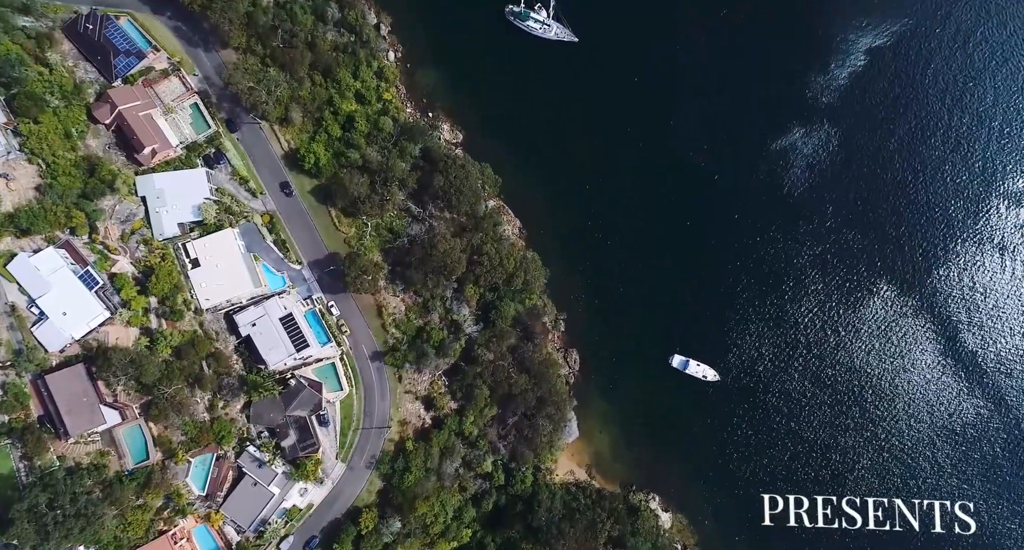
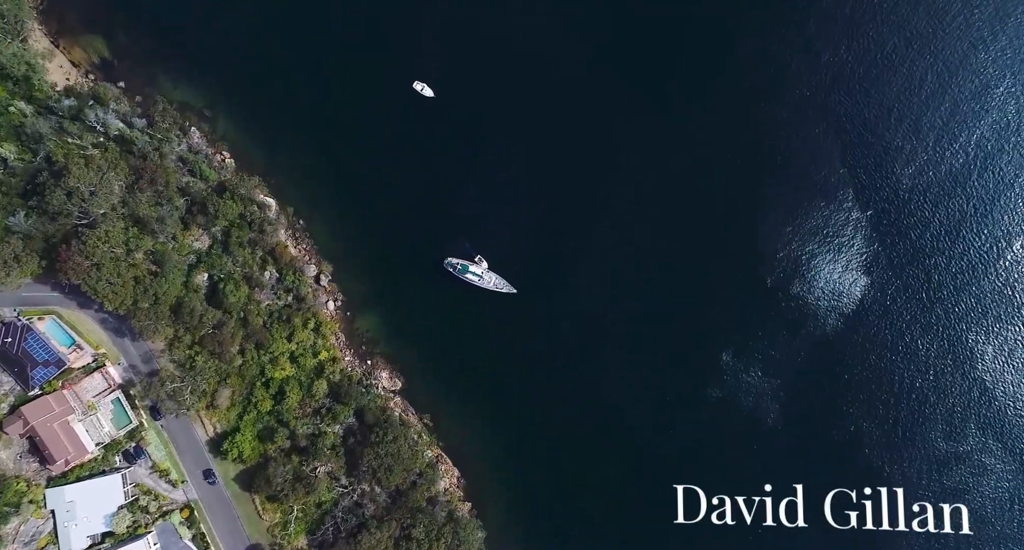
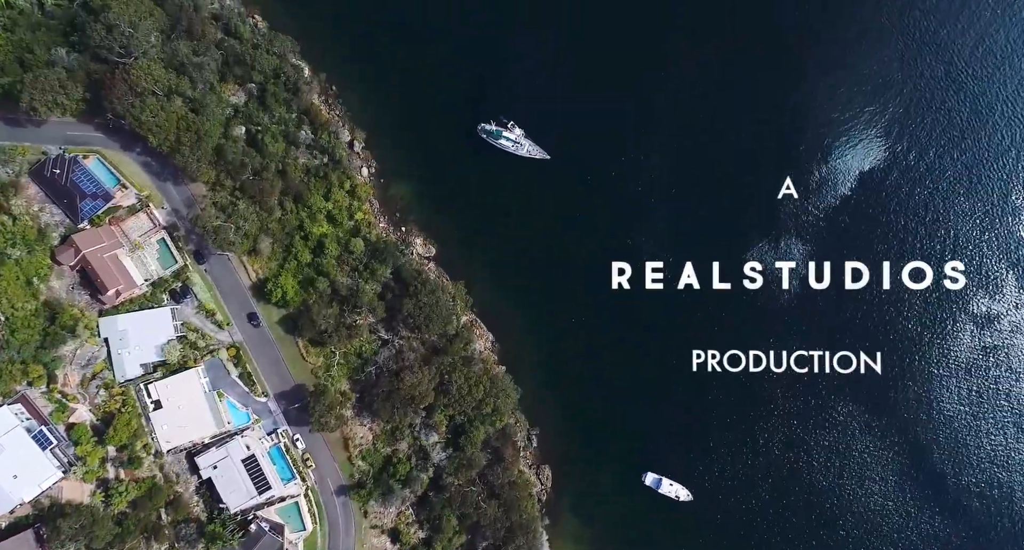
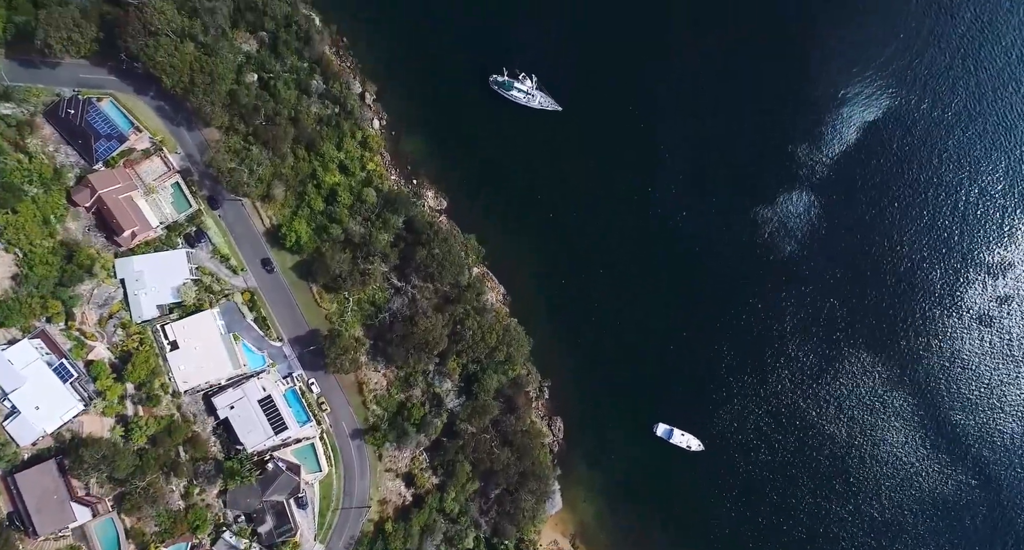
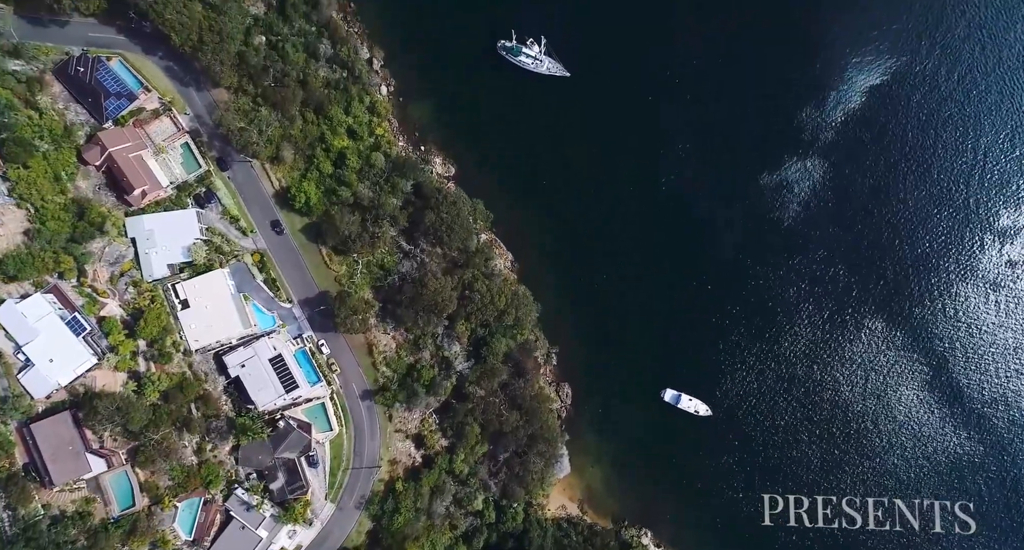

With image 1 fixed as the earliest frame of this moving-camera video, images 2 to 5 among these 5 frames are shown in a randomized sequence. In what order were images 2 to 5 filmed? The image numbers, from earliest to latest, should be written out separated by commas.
5, 4, 3, 2
